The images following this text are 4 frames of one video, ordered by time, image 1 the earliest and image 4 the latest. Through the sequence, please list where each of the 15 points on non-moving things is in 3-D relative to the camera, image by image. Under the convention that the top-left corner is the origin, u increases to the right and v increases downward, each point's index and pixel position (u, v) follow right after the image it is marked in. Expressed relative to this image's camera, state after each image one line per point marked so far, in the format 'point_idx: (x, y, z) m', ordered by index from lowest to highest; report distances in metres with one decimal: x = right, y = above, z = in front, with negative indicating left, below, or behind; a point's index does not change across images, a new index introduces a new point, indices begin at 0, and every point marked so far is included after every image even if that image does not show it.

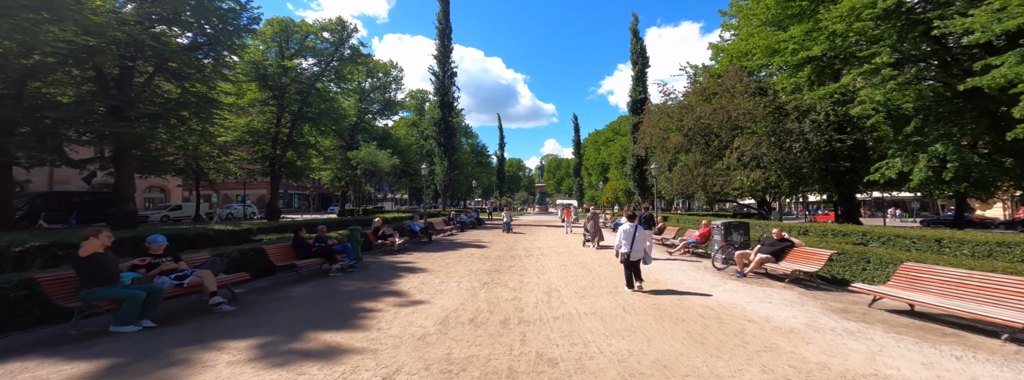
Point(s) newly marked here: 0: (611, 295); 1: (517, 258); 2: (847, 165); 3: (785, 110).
0: (+1.5, -1.6, +5.6) m
1: (+0.1, -1.7, +9.6) m
2: (+15.5, +1.2, +17.6) m
3: (+12.9, +3.7, +17.9) m
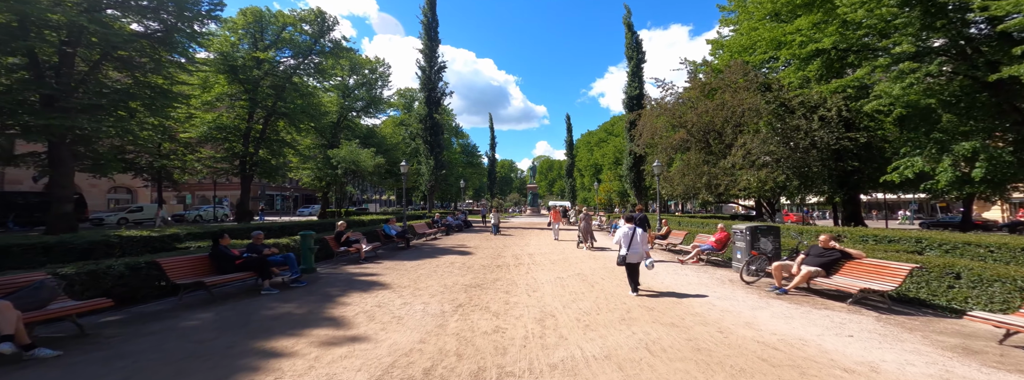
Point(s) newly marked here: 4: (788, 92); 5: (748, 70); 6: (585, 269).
0: (+1.3, -1.5, +4.2) m
1: (-0.2, -1.7, +8.2) m
2: (+15.0, +1.1, +16.6) m
3: (+12.4, +3.7, +16.8) m
4: (+12.5, +4.4, +17.2) m
5: (+11.6, +5.9, +18.6) m
6: (+1.5, -1.6, +7.7) m
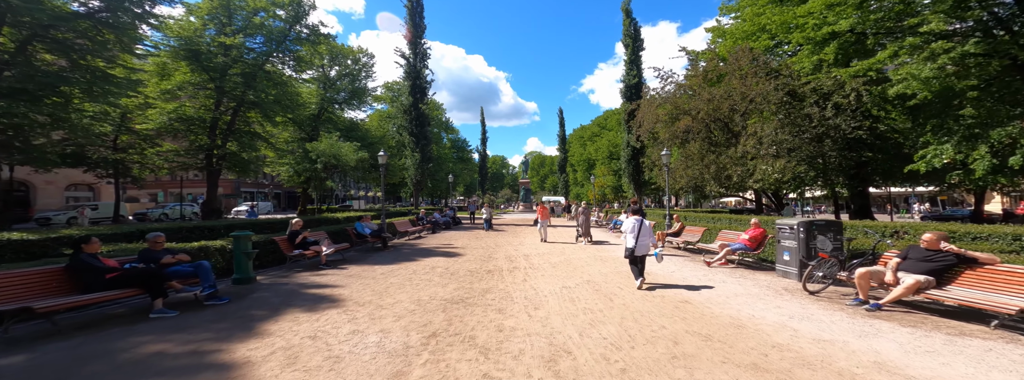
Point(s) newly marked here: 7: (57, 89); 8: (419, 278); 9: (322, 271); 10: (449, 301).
0: (+1.2, -1.3, +2.7) m
1: (-0.3, -1.5, +6.7) m
2: (+14.7, +1.5, +15.4) m
3: (+12.1, +4.0, +15.6) m
4: (+12.1, +4.7, +15.9) m
5: (+11.2, +6.3, +17.4) m
6: (+1.4, -1.4, +6.3) m
7: (-12.6, +2.9, +10.2) m
8: (-1.5, -1.5, +6.2) m
9: (-3.3, -1.4, +6.6) m
10: (-0.8, -1.4, +4.8) m
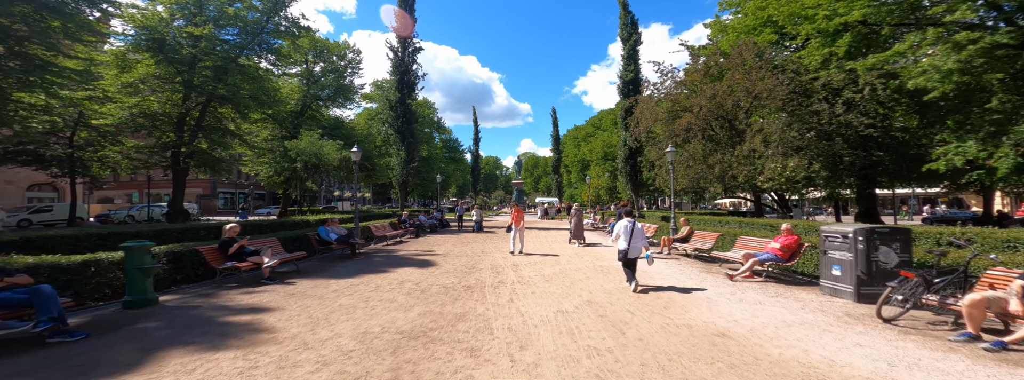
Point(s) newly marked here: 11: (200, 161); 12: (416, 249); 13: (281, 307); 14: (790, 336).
0: (+1.1, -1.3, +1.6) m
1: (-0.5, -1.4, +5.5) m
2: (+14.3, +1.4, +14.5) m
3: (+11.7, +4.0, +14.7) m
4: (+11.7, +4.6, +15.0) m
5: (+10.8, +6.2, +16.4) m
6: (+1.2, -1.4, +5.1) m
7: (-12.9, +2.9, +8.7) m
8: (-1.8, -1.4, +5.0) m
9: (-3.6, -1.4, +5.4) m
10: (-1.0, -1.4, +3.6) m
11: (-15.6, +1.4, +18.7) m
12: (-2.8, -1.7, +10.9) m
13: (-2.8, -1.4, +4.6) m
14: (+2.5, -1.3, +3.3) m
